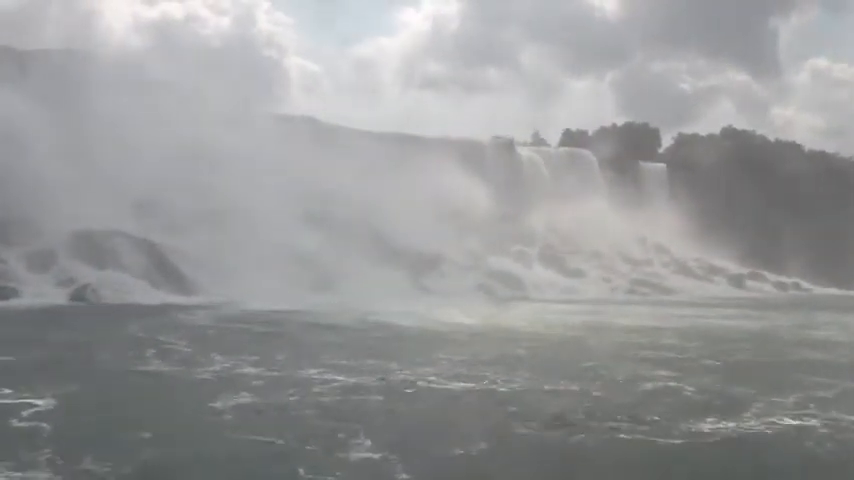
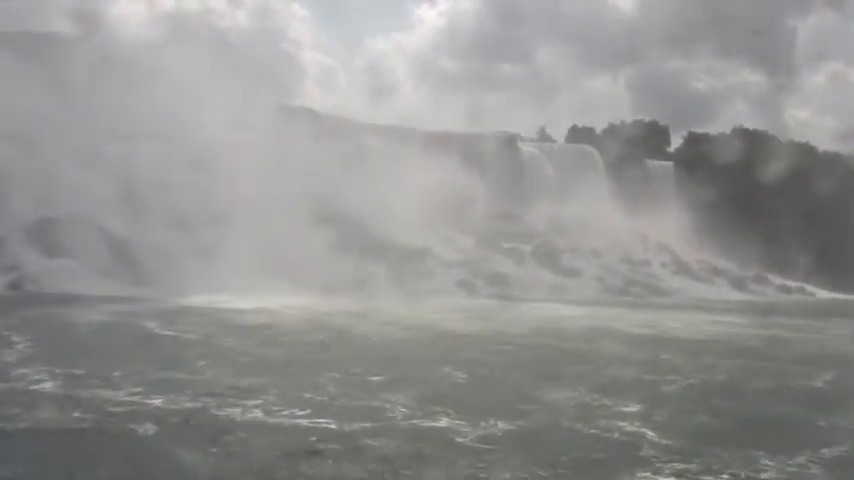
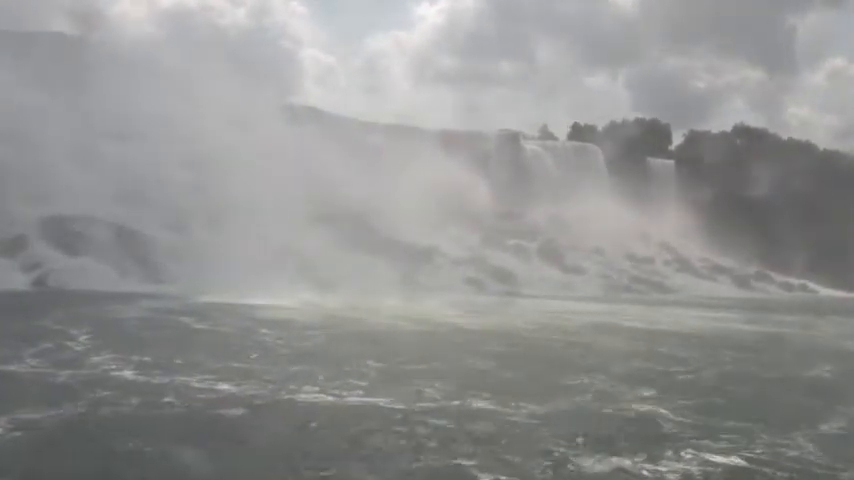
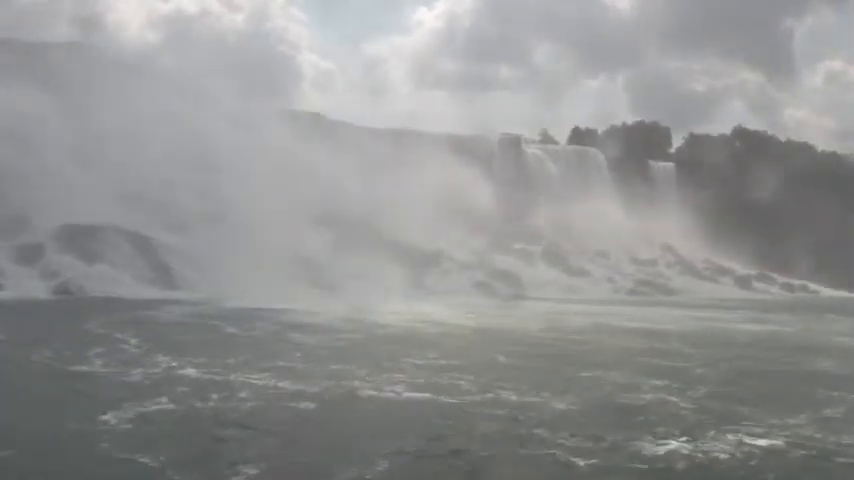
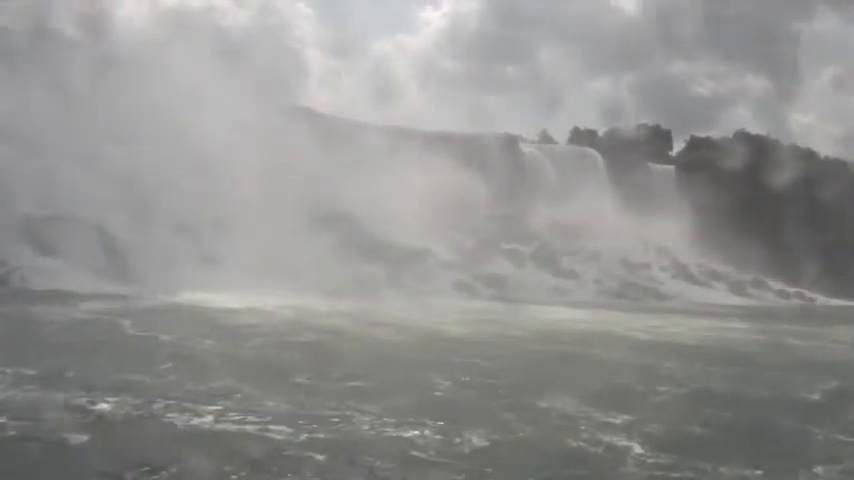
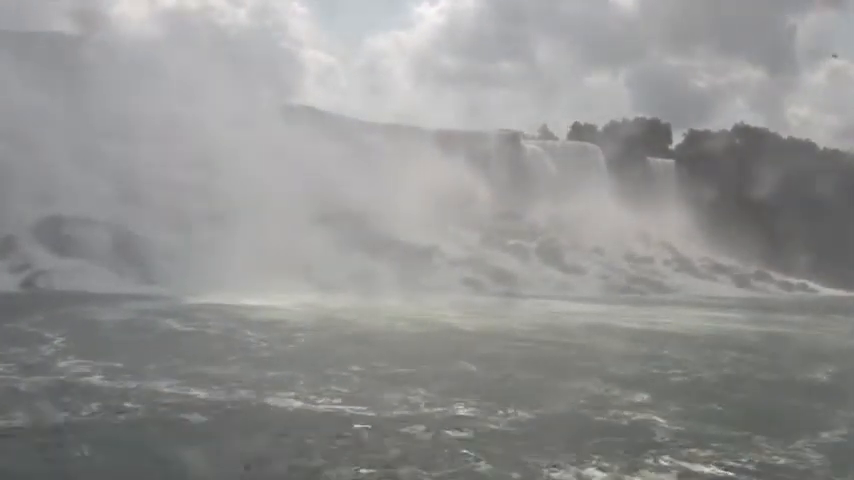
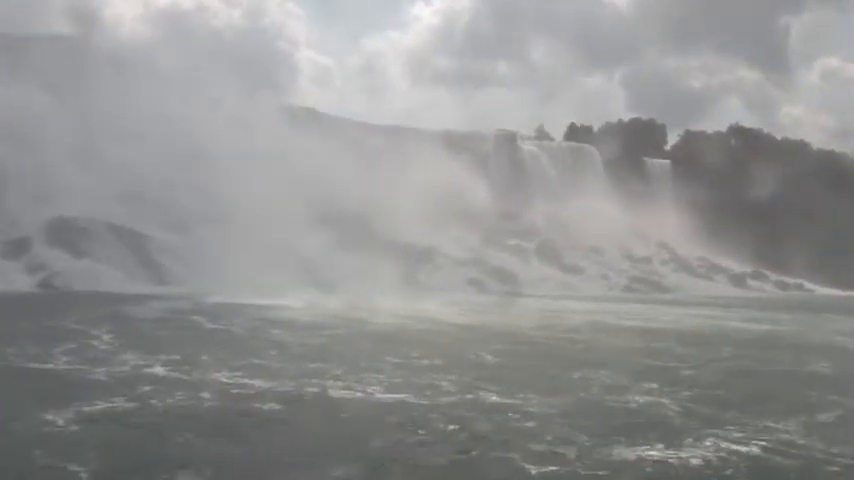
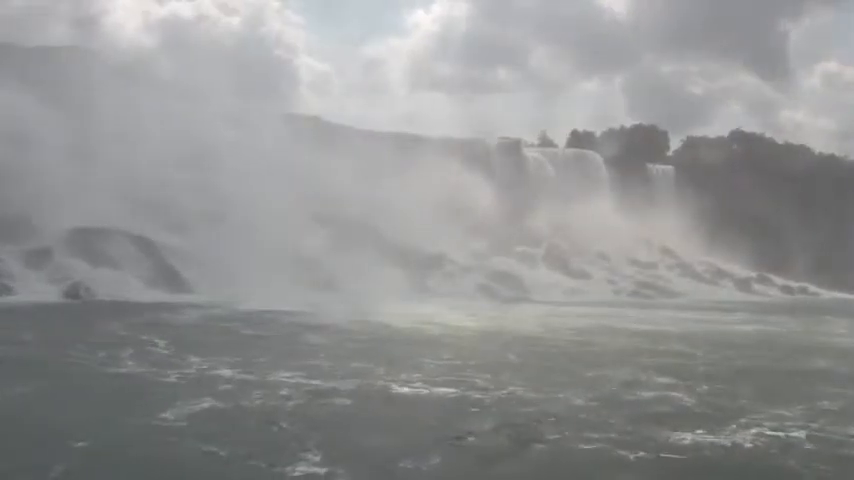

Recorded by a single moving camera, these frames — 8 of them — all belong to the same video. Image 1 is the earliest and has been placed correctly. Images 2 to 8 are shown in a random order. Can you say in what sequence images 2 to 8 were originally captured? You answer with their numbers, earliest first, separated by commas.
8, 4, 7, 3, 6, 2, 5
